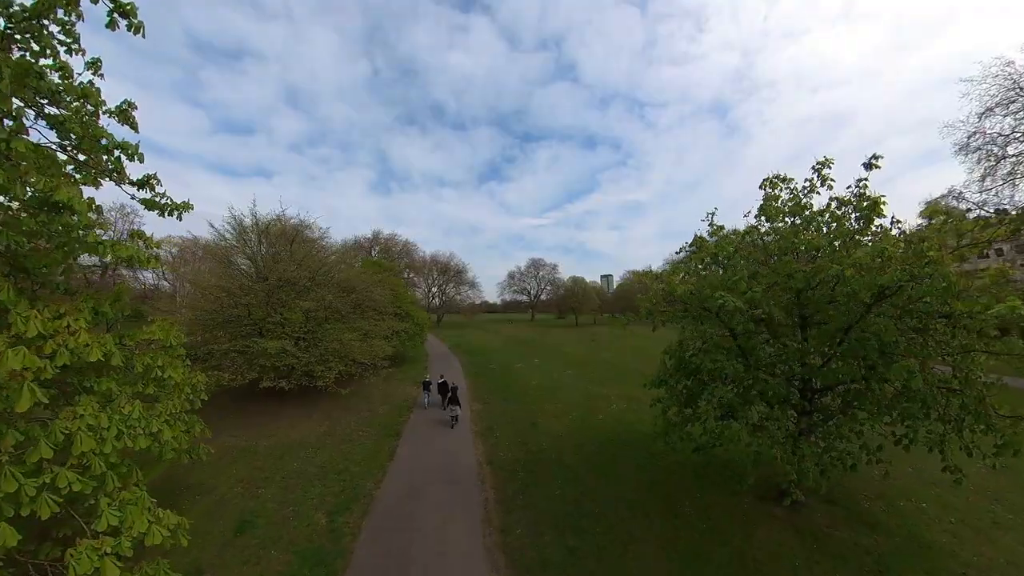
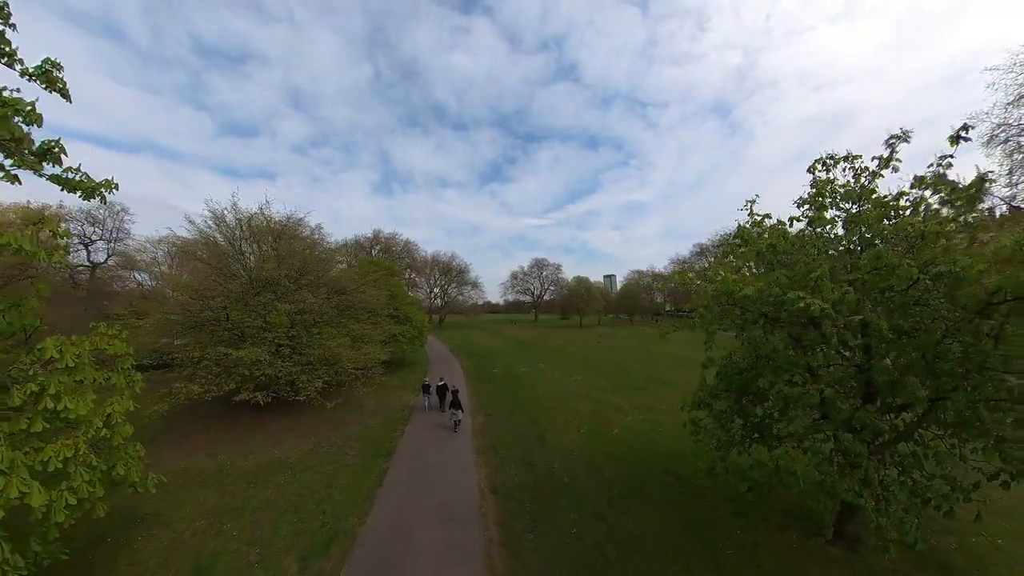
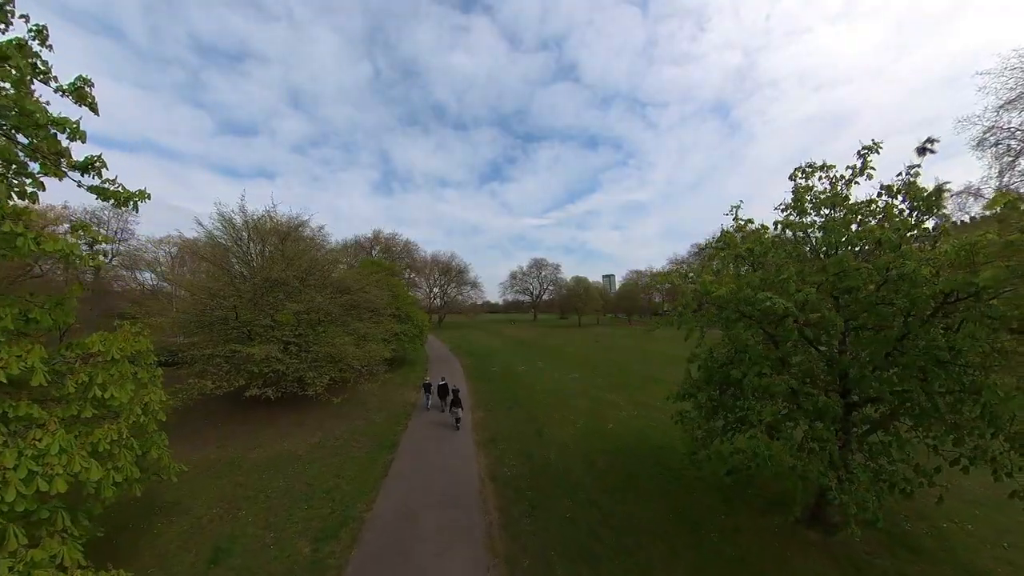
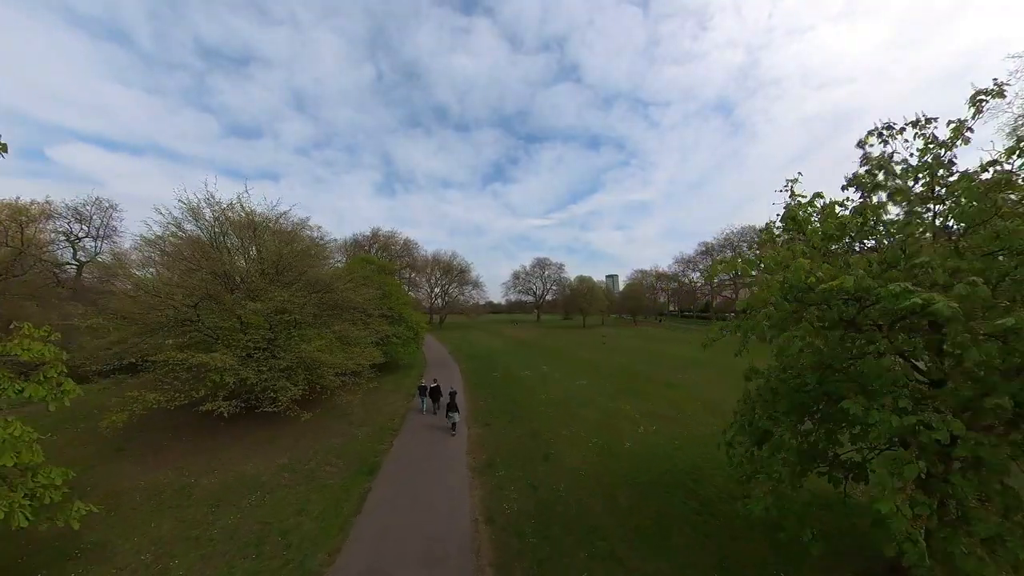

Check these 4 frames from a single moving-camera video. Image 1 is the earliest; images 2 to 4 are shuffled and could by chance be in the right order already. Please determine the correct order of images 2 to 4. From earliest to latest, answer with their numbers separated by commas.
3, 2, 4
